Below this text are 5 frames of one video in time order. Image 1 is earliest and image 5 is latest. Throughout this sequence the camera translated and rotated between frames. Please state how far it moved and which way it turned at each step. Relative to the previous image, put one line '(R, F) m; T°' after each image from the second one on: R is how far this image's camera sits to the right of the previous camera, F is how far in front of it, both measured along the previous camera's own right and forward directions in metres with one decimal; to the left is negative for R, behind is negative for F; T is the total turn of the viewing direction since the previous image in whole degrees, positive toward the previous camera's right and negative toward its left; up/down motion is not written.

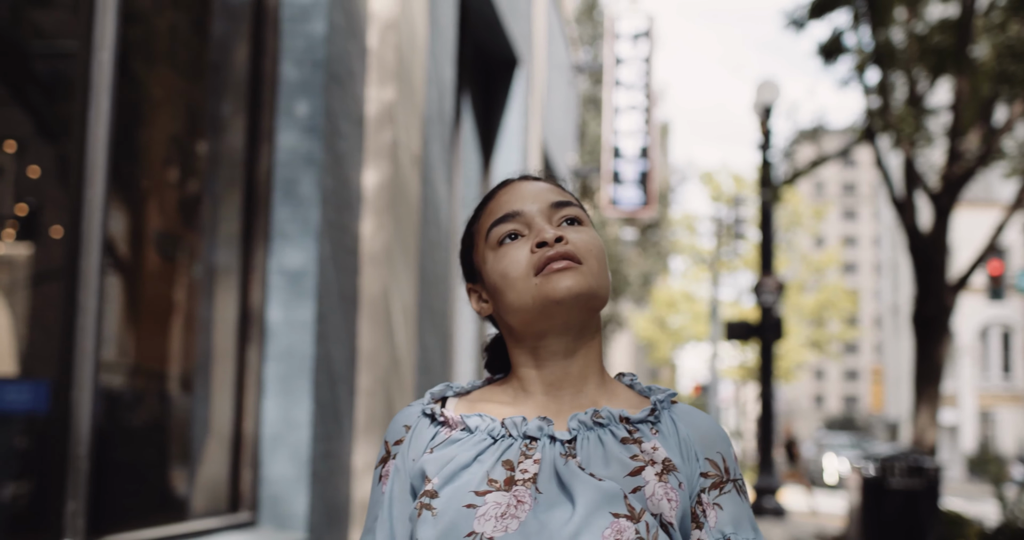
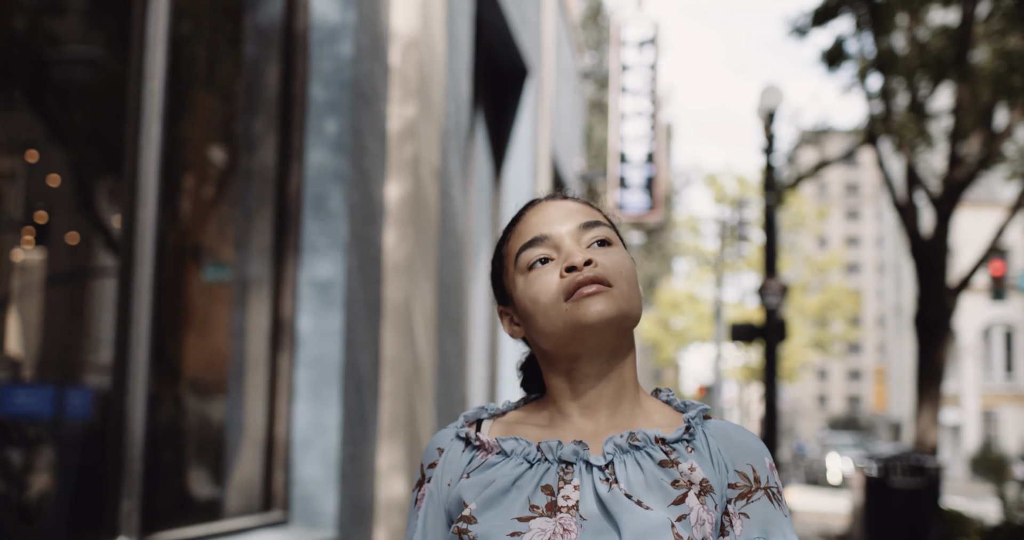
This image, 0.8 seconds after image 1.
(-0.1, -0.2) m; 0°
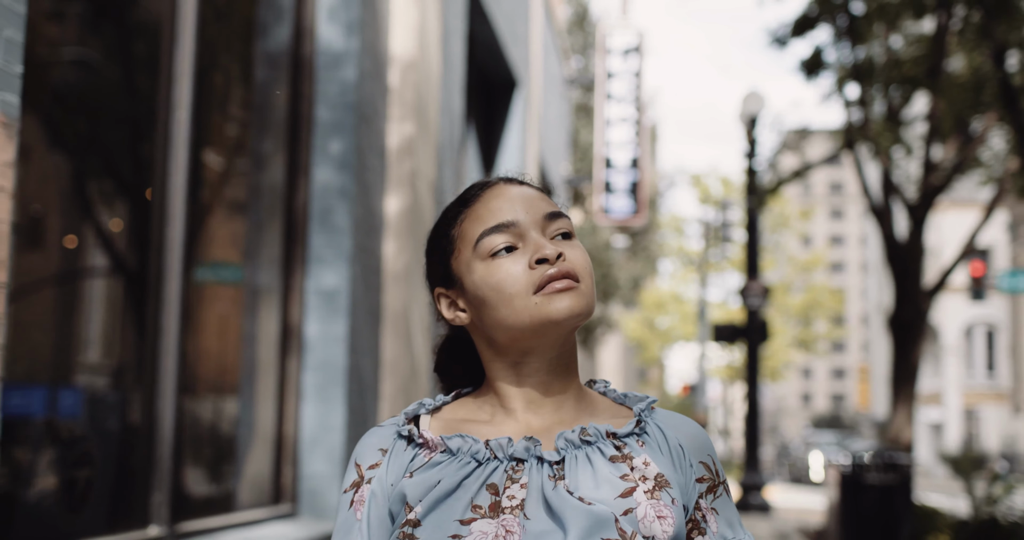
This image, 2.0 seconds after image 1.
(0.0, -0.4) m; +1°
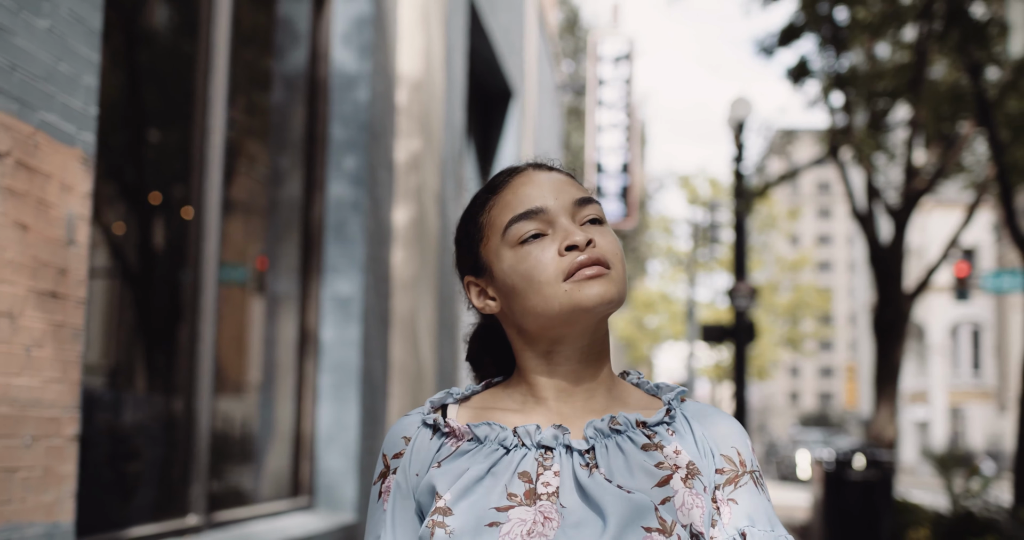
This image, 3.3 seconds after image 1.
(-0.1, -0.4) m; +1°
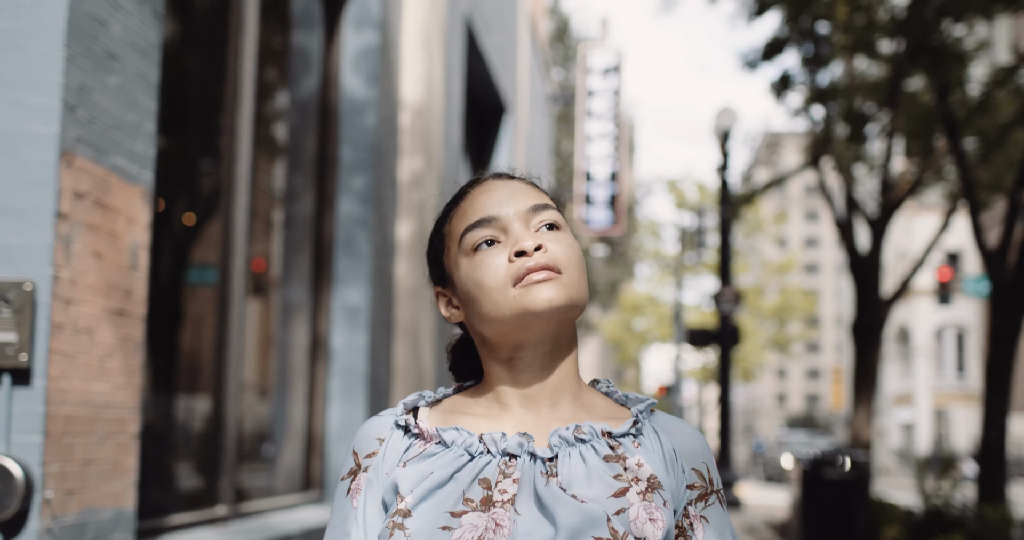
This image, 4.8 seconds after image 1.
(0.0, -0.4) m; +1°
